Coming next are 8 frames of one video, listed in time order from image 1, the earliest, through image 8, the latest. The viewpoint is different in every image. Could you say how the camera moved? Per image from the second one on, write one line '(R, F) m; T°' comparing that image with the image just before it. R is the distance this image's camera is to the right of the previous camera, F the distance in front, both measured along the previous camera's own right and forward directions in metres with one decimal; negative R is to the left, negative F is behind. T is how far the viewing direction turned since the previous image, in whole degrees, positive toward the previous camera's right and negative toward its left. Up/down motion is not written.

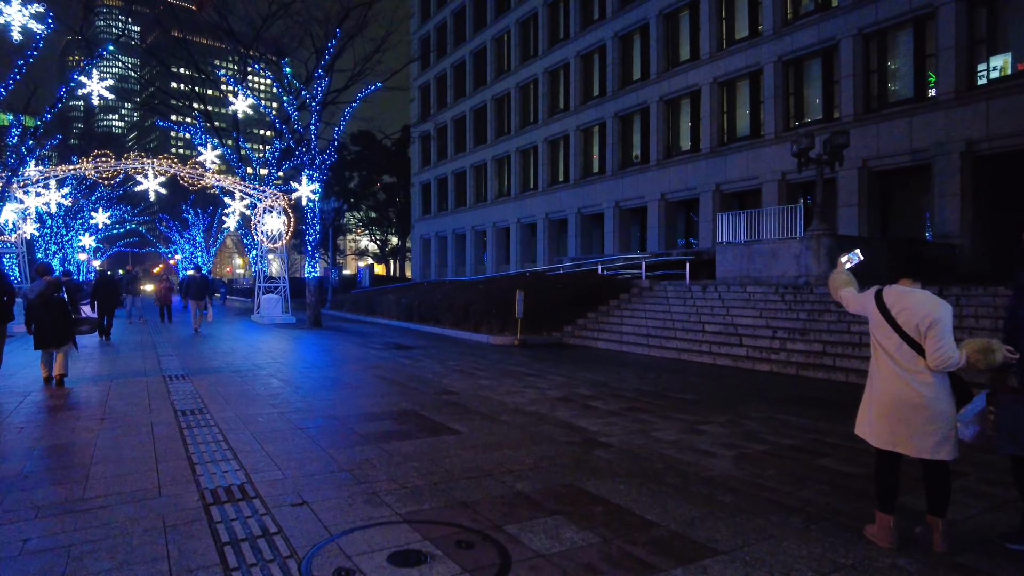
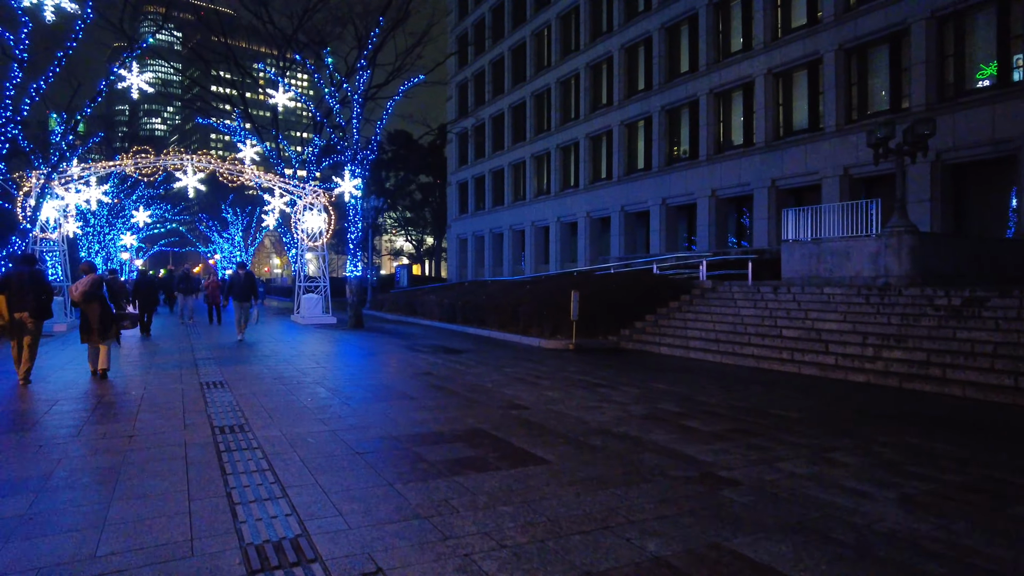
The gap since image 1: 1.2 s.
(-0.5, +1.0) m; -3°
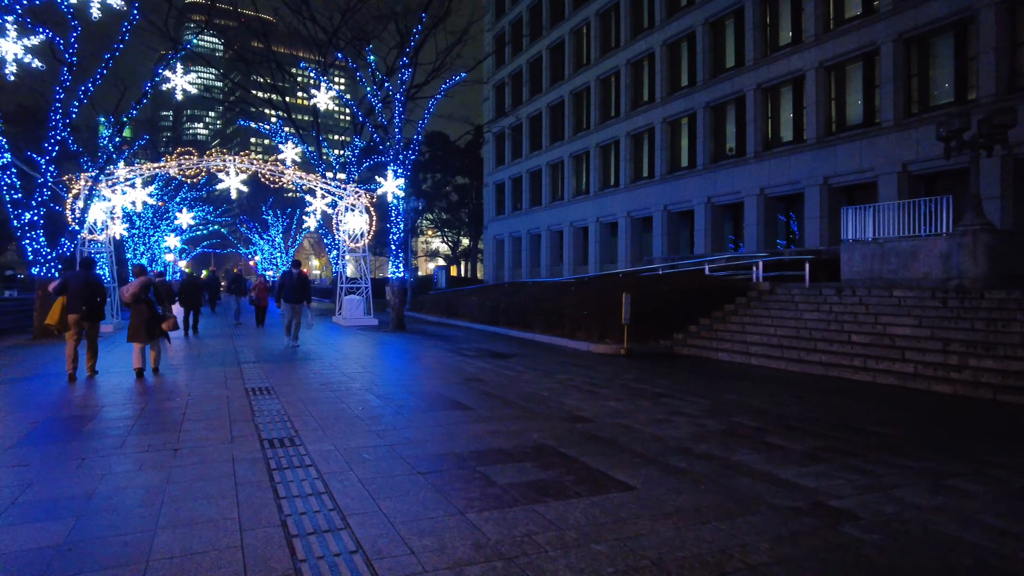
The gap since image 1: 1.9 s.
(-0.3, +0.5) m; -3°
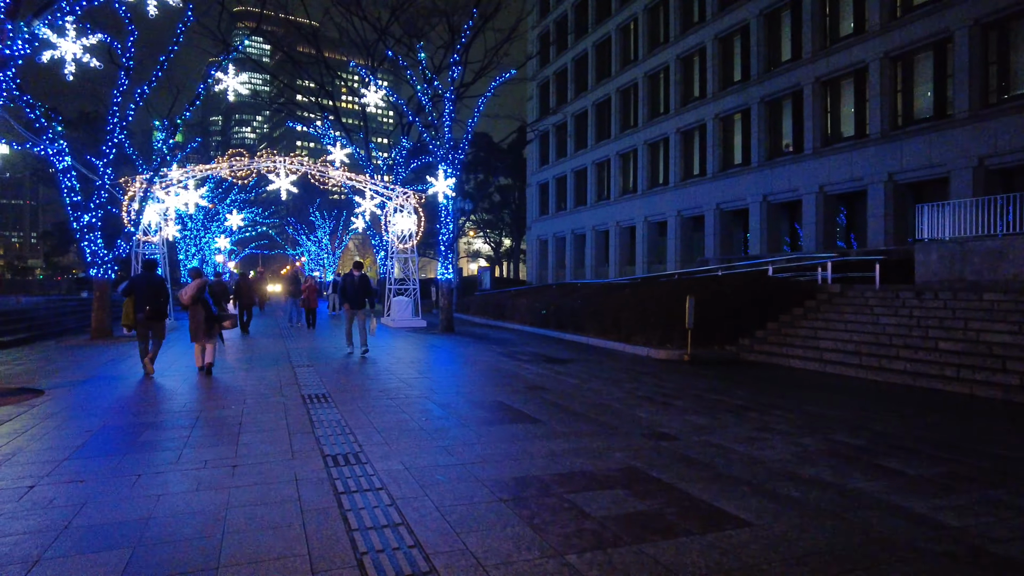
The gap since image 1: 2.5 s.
(-0.3, +0.5) m; -3°
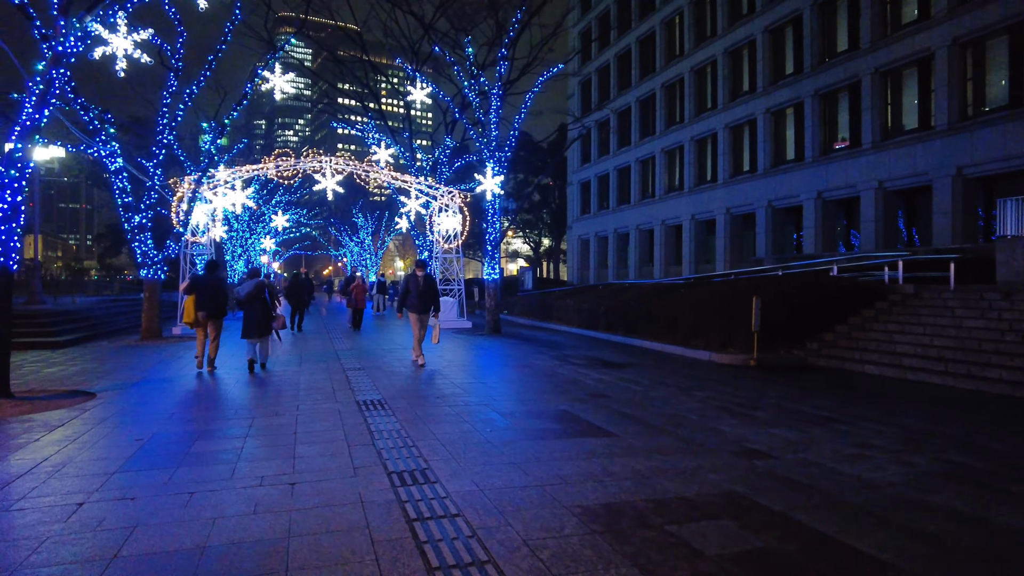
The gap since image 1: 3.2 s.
(-0.3, +0.5) m; -3°
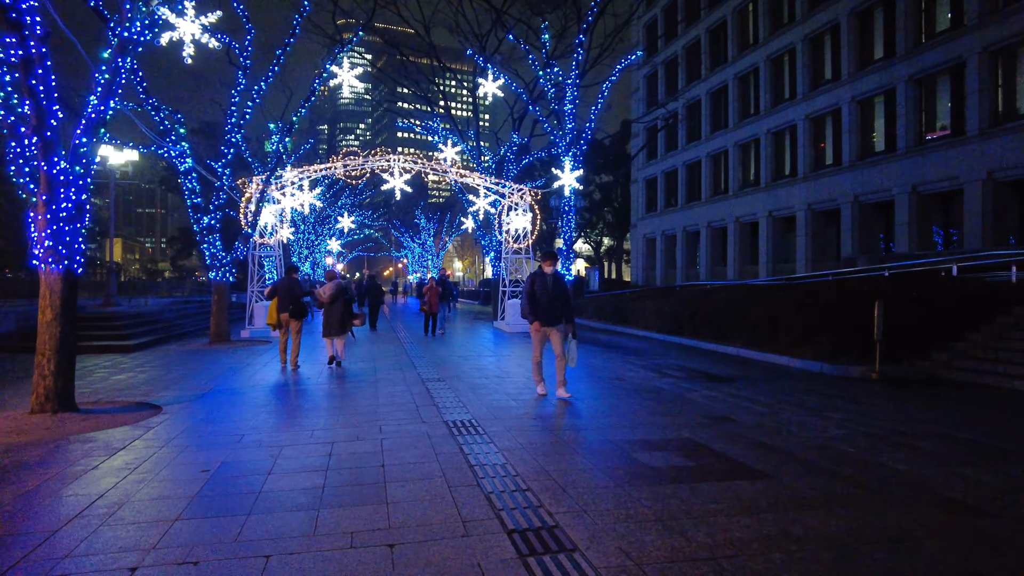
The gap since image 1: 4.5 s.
(-0.6, +1.0) m; -5°
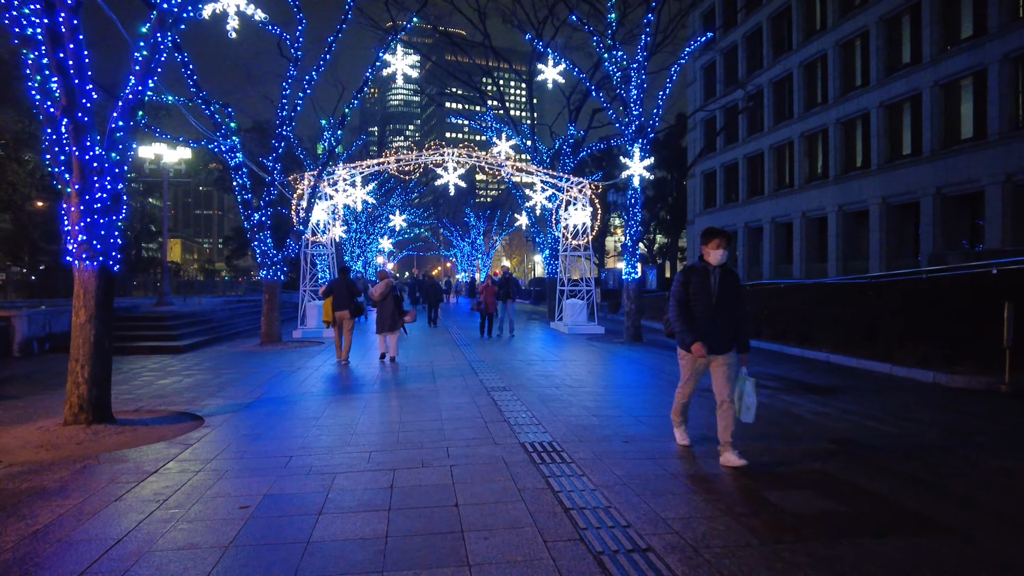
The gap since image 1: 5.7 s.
(-0.4, +1.0) m; -4°
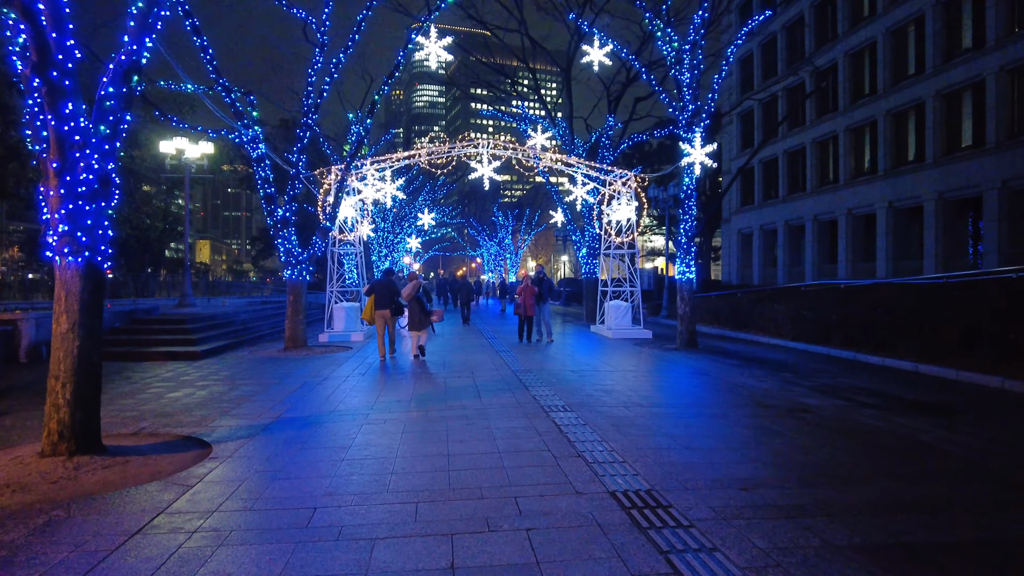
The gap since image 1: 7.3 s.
(-0.4, +1.3) m; -2°
